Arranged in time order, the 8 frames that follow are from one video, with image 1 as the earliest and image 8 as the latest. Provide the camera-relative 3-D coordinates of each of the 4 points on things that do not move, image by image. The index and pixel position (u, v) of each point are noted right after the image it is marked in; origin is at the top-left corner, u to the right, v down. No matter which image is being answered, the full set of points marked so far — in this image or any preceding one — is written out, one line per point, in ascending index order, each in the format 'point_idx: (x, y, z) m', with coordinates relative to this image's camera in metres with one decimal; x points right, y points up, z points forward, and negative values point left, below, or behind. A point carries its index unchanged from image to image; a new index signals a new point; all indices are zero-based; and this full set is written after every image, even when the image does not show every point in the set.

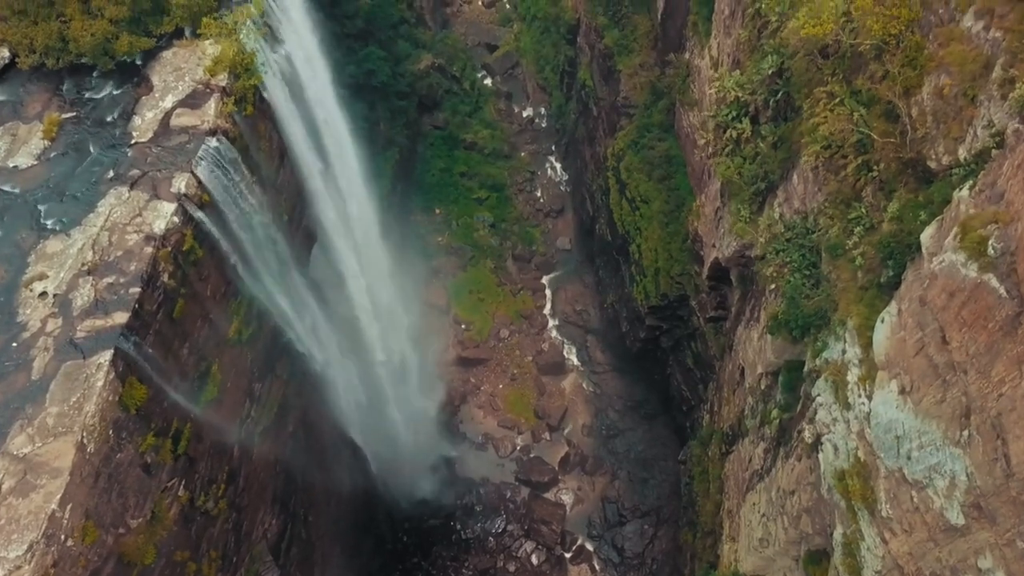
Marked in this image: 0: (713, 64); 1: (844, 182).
0: (+4.9, +5.6, +19.3) m
1: (+4.3, +1.4, +10.3) m
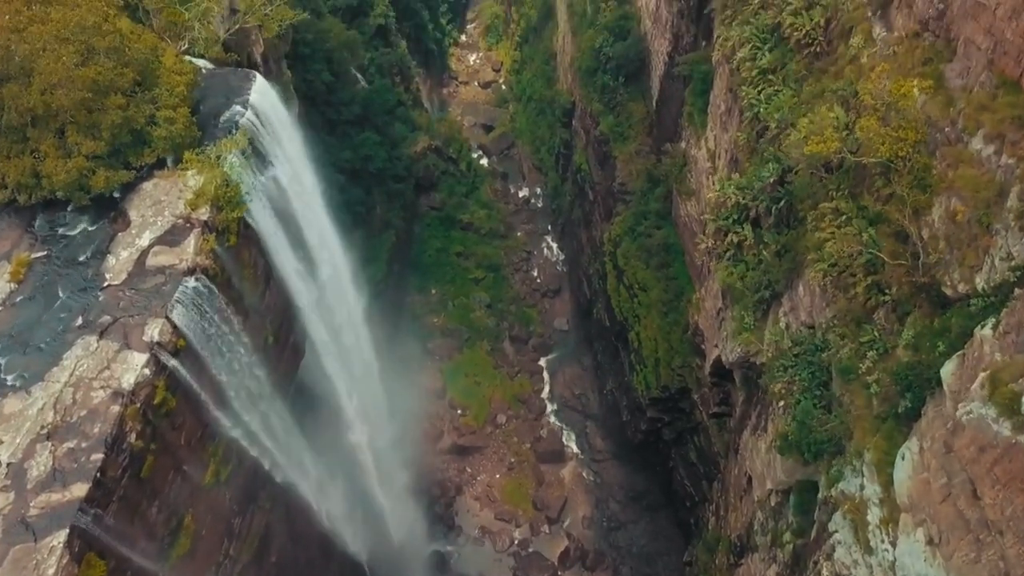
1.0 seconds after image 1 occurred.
0: (+4.8, +3.3, +19.2) m
1: (+4.3, -0.2, +9.9) m
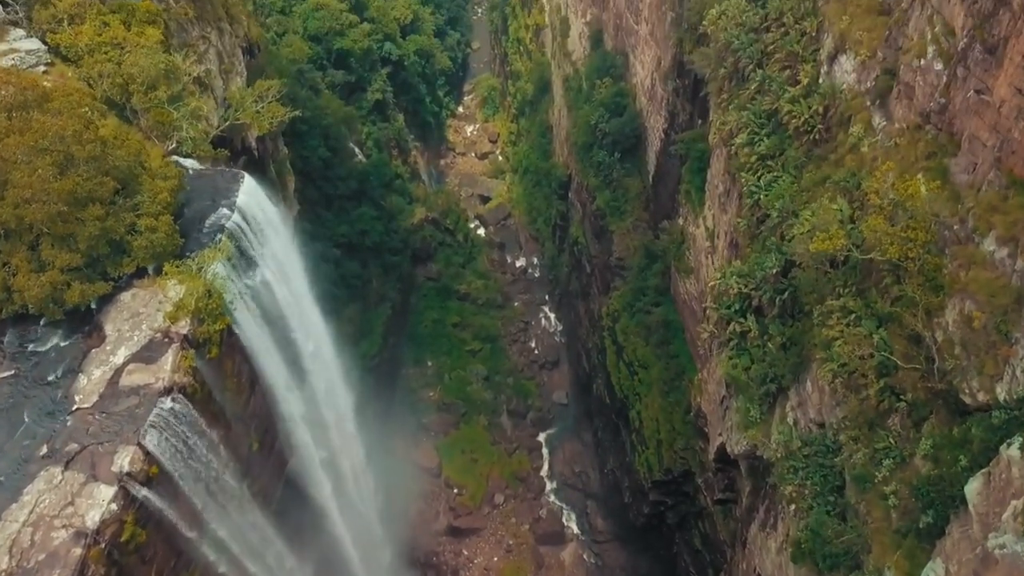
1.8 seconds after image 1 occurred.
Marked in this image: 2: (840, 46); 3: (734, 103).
0: (+4.7, +1.4, +19.0) m
1: (+4.2, -1.4, +9.5) m
2: (+5.3, +4.0, +12.9) m
3: (+4.2, +3.5, +15.1) m
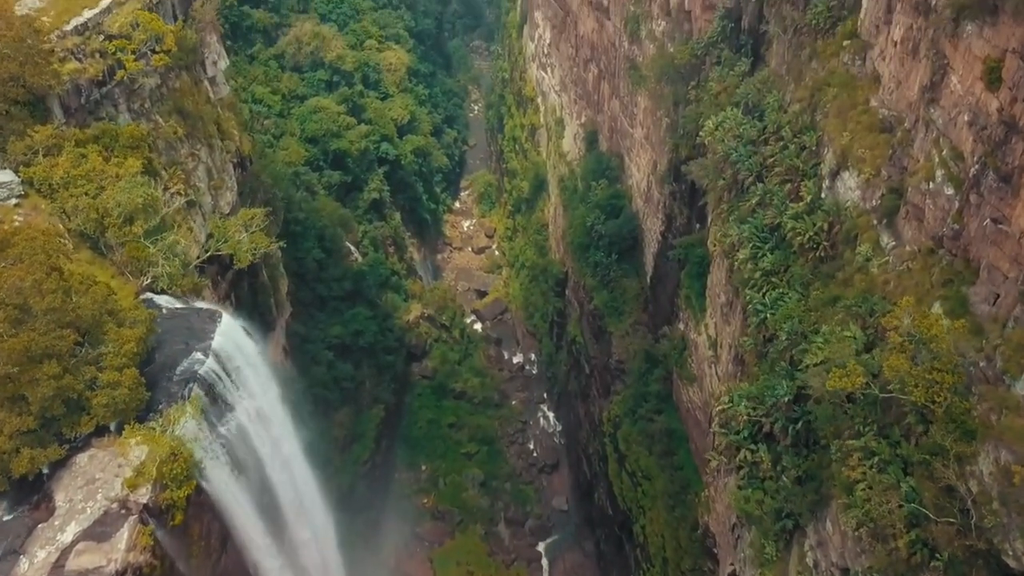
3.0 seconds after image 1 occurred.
0: (+4.6, -1.2, +18.5) m
1: (+4.2, -2.9, +8.7) m
2: (+5.3, +2.0, +12.6) m
3: (+4.1, +1.4, +14.7) m
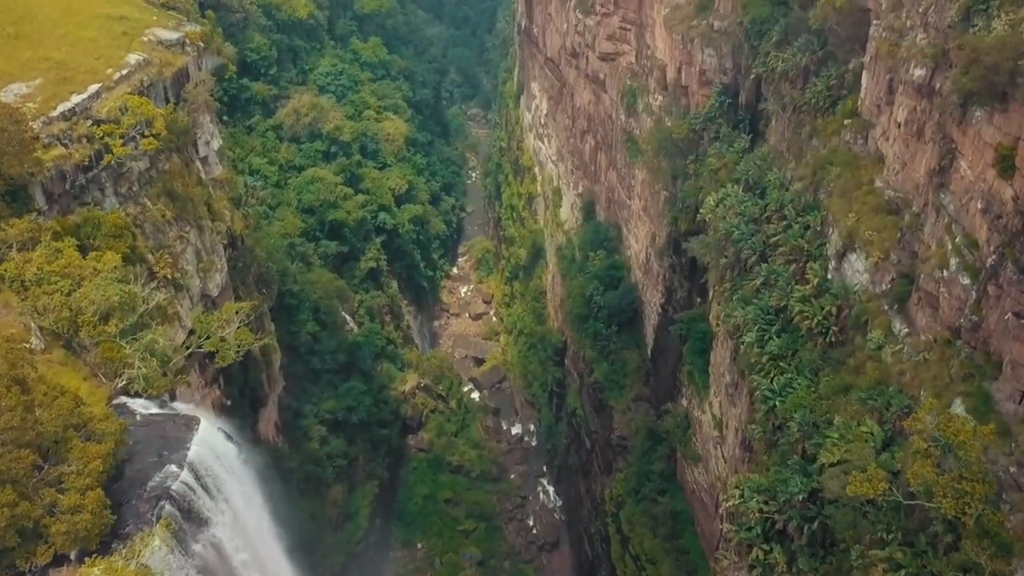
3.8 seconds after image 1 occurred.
0: (+4.6, -3.0, +17.9) m
1: (+4.2, -4.0, +8.0) m
2: (+5.2, +0.7, +12.3) m
3: (+4.1, -0.1, +14.3) m
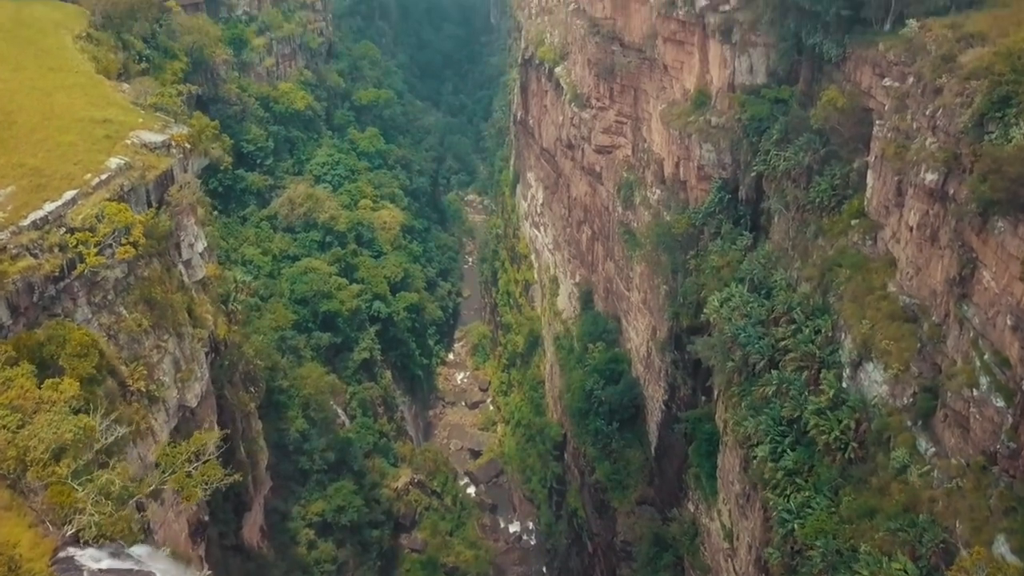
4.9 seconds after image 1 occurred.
0: (+4.5, -5.2, +16.8) m
1: (+4.2, -5.1, +6.8) m
2: (+5.2, -0.9, +11.6) m
3: (+4.0, -2.0, +13.5) m
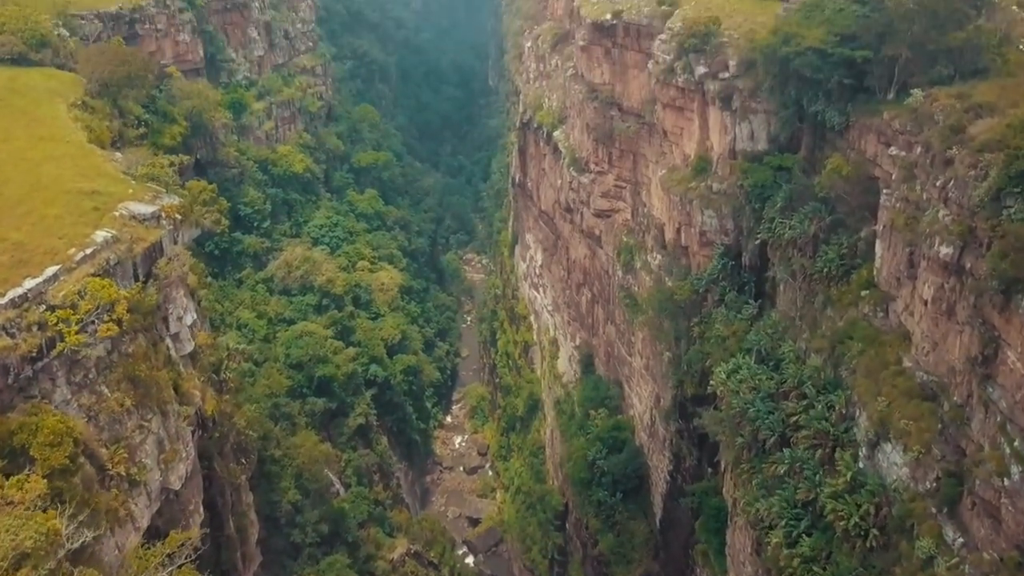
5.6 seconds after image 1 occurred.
0: (+4.5, -6.6, +15.9) m
1: (+4.2, -5.9, +6.0) m
2: (+5.2, -2.0, +11.1) m
3: (+4.0, -3.2, +12.9) m
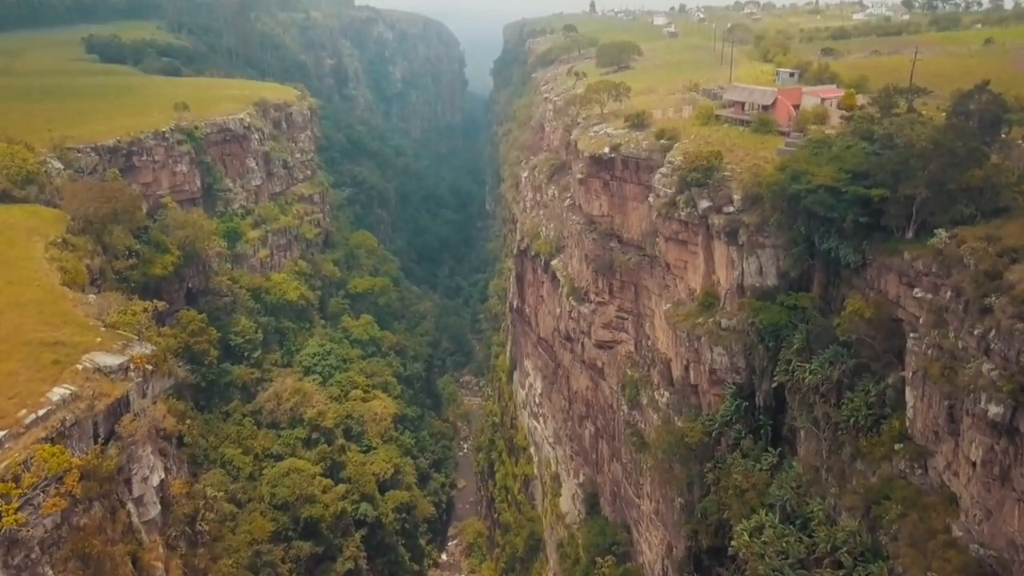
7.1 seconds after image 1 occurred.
0: (+4.5, -9.2, +13.8) m
1: (+4.2, -7.1, +4.1) m
2: (+5.2, -4.0, +9.6) m
3: (+4.0, -5.4, +11.3) m
